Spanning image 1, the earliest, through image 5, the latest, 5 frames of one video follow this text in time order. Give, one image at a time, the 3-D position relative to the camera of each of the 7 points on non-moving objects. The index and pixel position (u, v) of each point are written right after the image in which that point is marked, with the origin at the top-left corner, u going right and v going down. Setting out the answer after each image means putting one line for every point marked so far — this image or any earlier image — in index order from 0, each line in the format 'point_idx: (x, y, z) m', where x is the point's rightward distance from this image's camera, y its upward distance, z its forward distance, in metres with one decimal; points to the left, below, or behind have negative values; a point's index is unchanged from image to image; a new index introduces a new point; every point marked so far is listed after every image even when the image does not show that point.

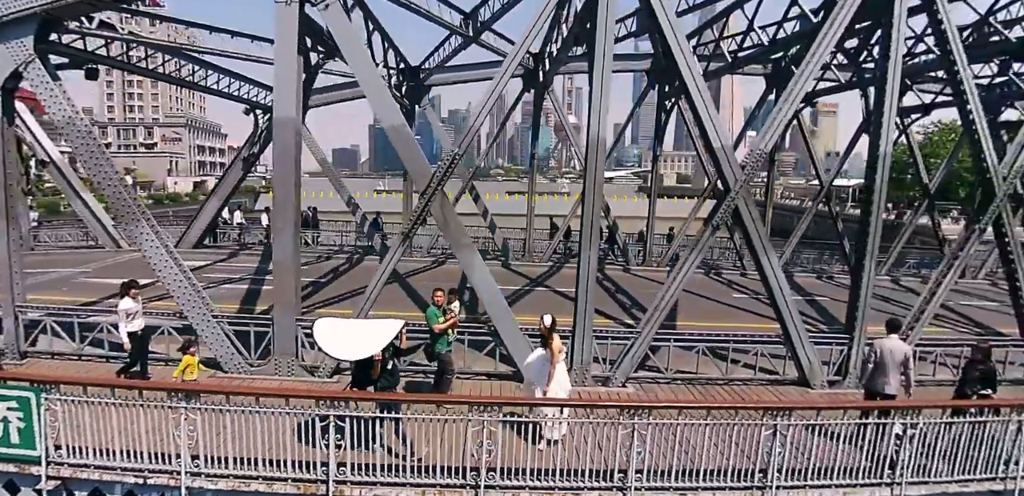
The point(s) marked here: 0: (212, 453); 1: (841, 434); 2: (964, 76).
0: (-2.7, -1.8, +5.1) m
1: (+3.1, -1.8, +5.3) m
2: (+6.5, +2.5, +8.0) m
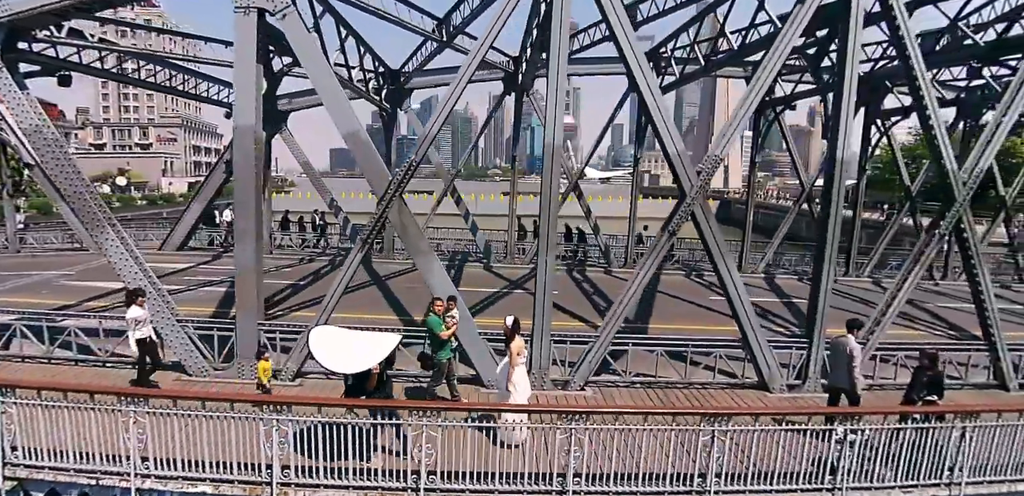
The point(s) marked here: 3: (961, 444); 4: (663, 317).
0: (-3.2, -1.9, +5.2) m
1: (+2.6, -1.8, +5.4) m
2: (+6.0, +2.4, +8.2) m
3: (+4.6, -2.0, +5.7) m
4: (+3.5, -1.6, +12.9) m
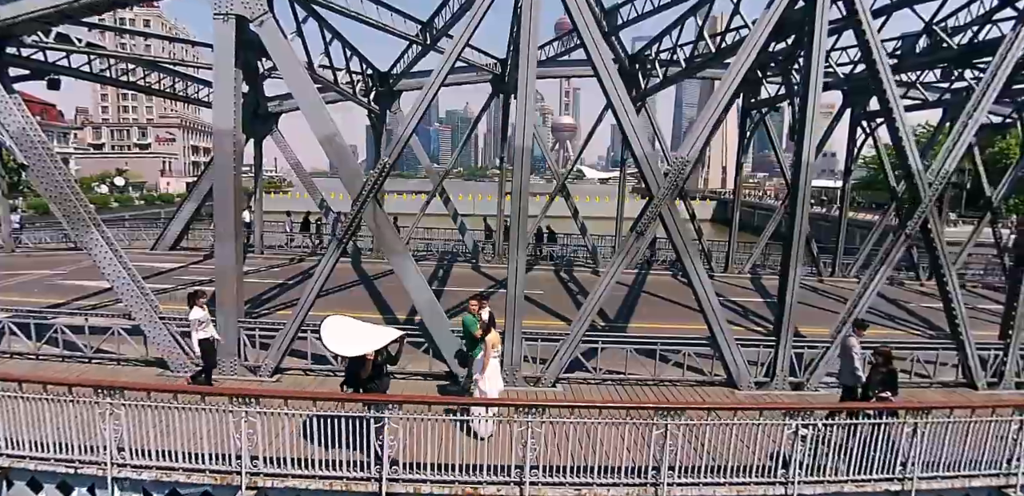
0: (-3.6, -1.9, +5.4) m
1: (+2.3, -1.8, +5.7) m
2: (+5.6, +2.4, +8.4) m
3: (+4.2, -2.0, +5.9) m
4: (+3.1, -1.6, +13.1) m
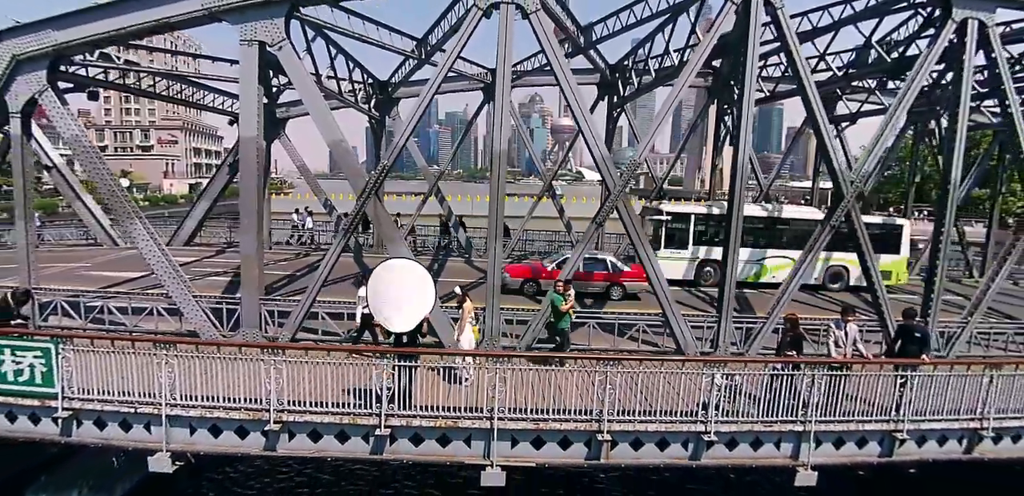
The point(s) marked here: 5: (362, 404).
0: (-3.9, -1.7, +6.8) m
1: (+1.9, -1.7, +7.0) m
2: (+5.3, +2.6, +9.8) m
3: (+3.9, -1.8, +7.3) m
4: (+2.8, -1.4, +14.5) m
5: (-1.8, -1.9, +6.7) m
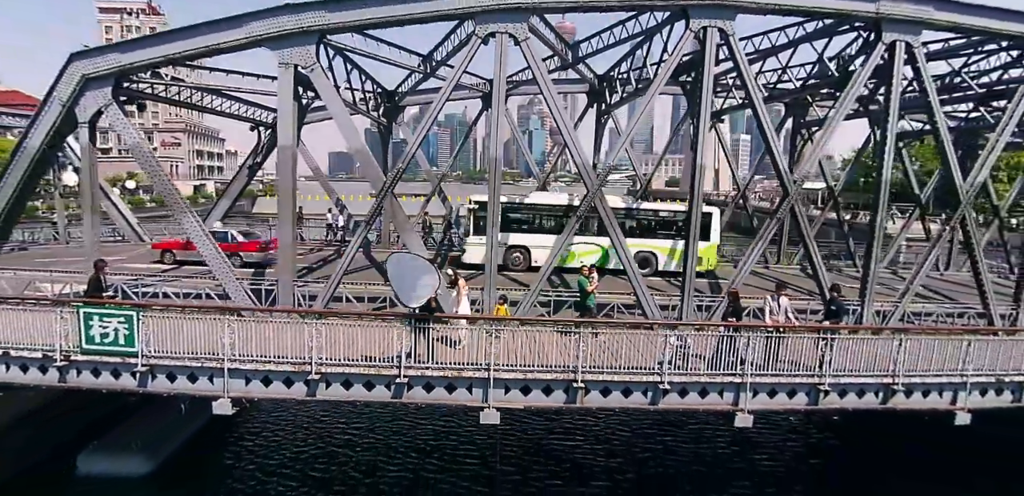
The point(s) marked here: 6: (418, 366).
0: (-4.0, -1.5, +8.4) m
1: (+1.8, -1.4, +8.7) m
2: (+5.2, +2.8, +11.5) m
3: (+3.8, -1.6, +9.0) m
4: (+2.6, -1.2, +16.2) m
5: (-1.9, -1.7, +8.4) m
6: (-1.4, -1.8, +8.3) m
